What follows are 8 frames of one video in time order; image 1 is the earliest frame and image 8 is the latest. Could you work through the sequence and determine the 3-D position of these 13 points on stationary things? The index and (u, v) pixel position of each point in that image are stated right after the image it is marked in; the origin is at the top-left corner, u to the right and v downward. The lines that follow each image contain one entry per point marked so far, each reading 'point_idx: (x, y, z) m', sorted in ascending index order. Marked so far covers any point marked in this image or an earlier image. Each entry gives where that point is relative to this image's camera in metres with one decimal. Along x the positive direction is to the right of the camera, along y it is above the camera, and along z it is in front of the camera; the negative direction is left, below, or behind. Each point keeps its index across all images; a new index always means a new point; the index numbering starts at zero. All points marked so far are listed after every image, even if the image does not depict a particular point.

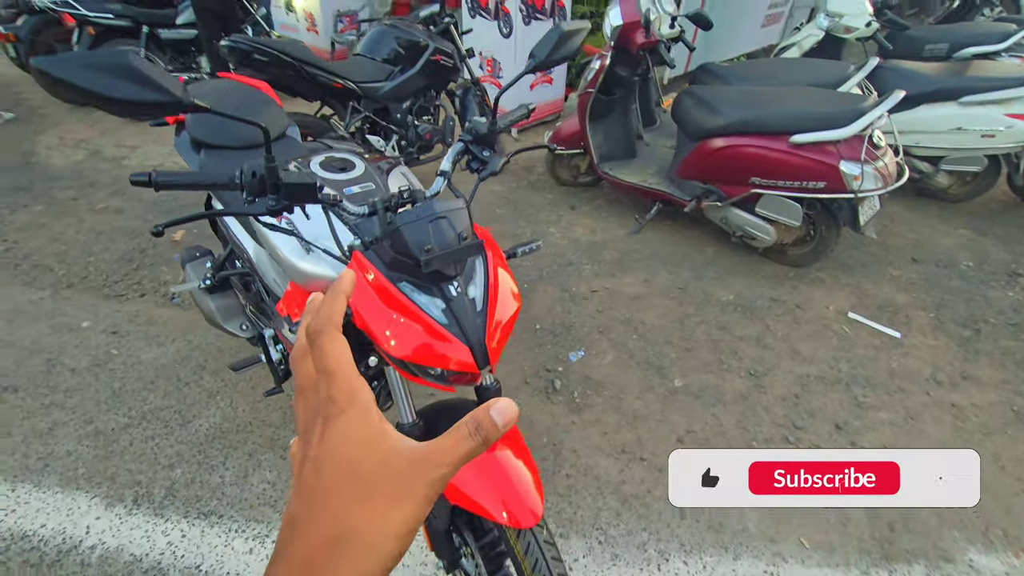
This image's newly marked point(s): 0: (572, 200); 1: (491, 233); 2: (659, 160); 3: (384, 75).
0: (+0.5, +0.7, +4.1) m
1: (-0.1, +0.4, +3.7) m
2: (+1.1, +0.9, +3.8) m
3: (-0.9, +1.5, +3.6) m
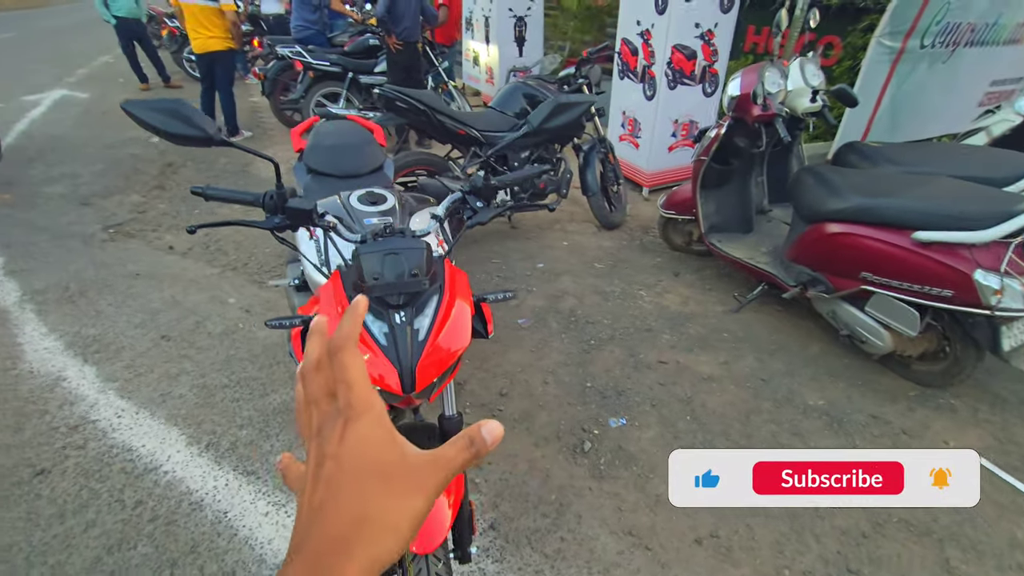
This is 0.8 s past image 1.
0: (+1.3, +0.2, +3.9) m
1: (+0.5, 0.0, +3.7) m
2: (+1.8, +0.3, +3.5) m
3: (0.0, +1.2, +3.9) m
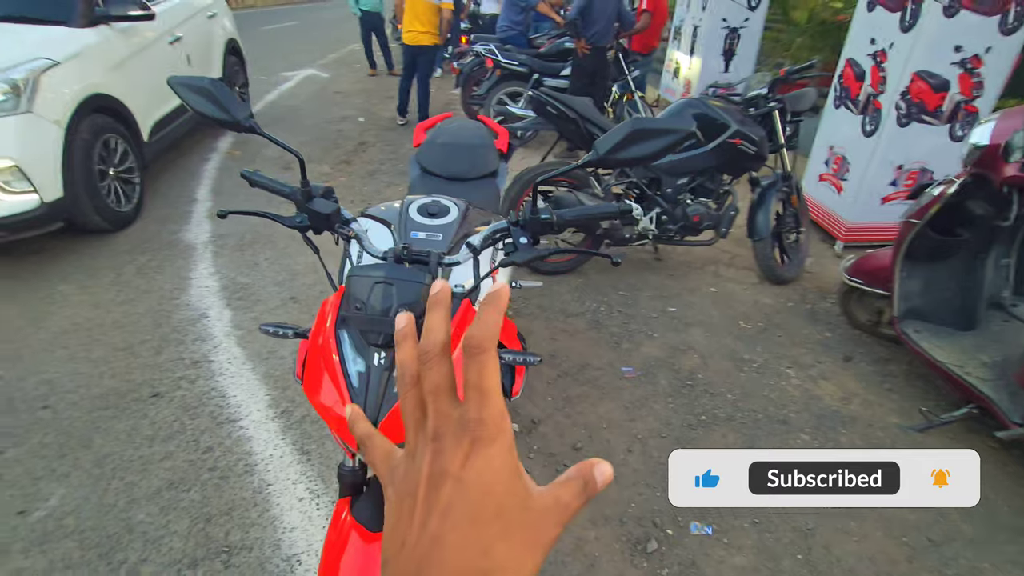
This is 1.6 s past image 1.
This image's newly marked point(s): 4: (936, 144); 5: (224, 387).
0: (+2.0, -0.4, +3.1) m
1: (+1.2, -0.3, +3.1) m
2: (+2.4, -0.3, +2.5) m
3: (+1.1, +1.0, +3.5) m
4: (+3.2, +1.1, +3.9) m
5: (-1.5, -0.5, +2.6) m
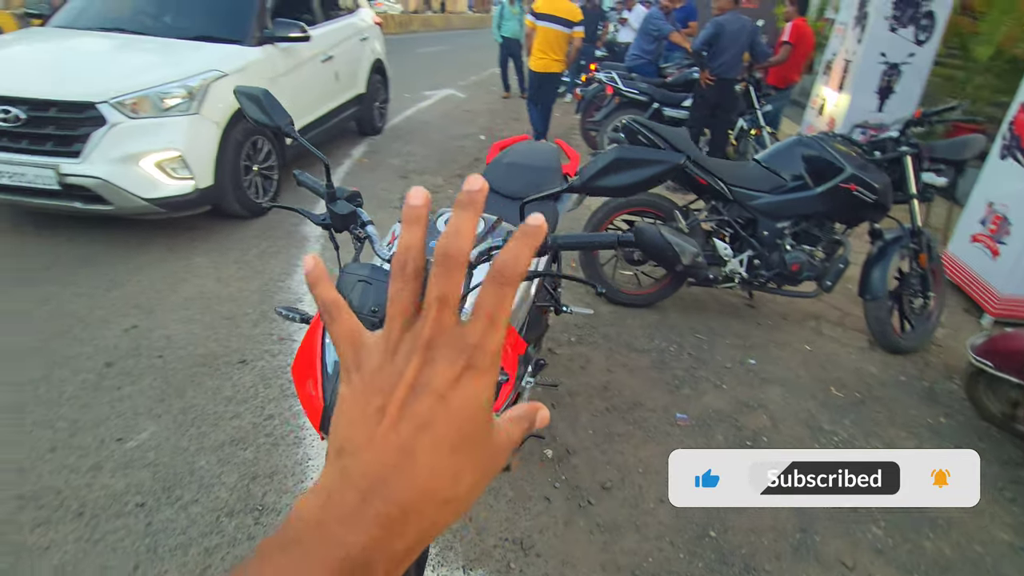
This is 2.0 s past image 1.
0: (+2.3, -0.8, +2.6) m
1: (+1.5, -0.6, +2.8) m
2: (+2.6, -0.7, +1.9) m
3: (+1.6, +0.6, +3.2) m
4: (+3.8, +0.5, +3.1) m
5: (-1.2, -0.4, +2.9) m
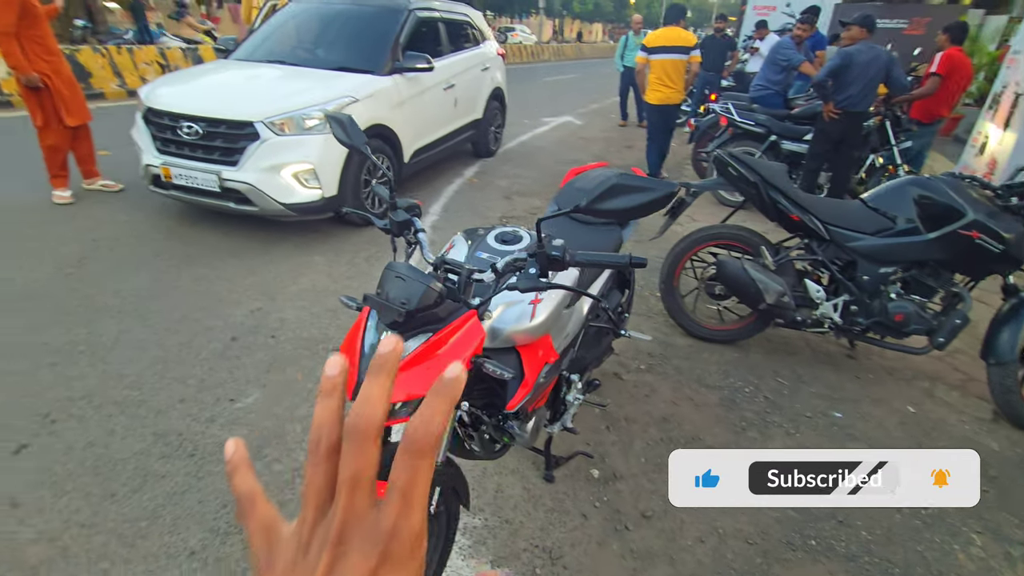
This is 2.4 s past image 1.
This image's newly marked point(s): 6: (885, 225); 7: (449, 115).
0: (+2.5, -1.1, +2.2) m
1: (+1.8, -0.9, +2.5) m
2: (+2.6, -1.0, +1.5) m
3: (+2.1, +0.3, +3.0) m
4: (+4.2, 0.0, +2.4) m
5: (-0.8, -0.4, +3.3) m
6: (+2.1, +0.4, +3.0) m
7: (-0.8, +2.1, +6.2) m
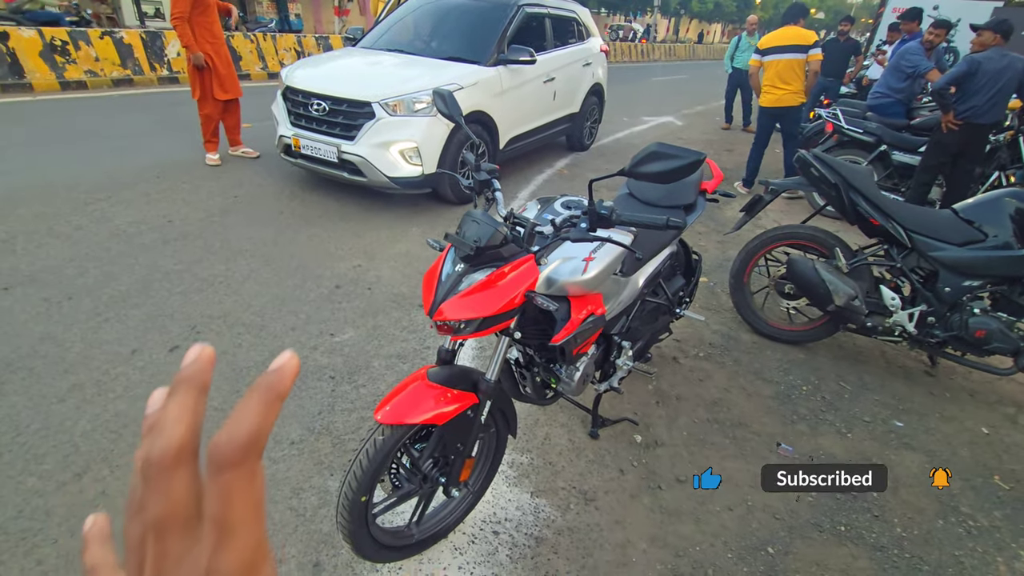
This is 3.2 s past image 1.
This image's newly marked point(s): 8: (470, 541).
0: (+2.6, -1.2, +2.0) m
1: (+2.0, -0.9, +2.5) m
2: (+2.7, -1.1, +1.3) m
3: (+2.5, +0.3, +2.9) m
4: (+4.5, -0.3, +2.0) m
5: (-0.4, -0.2, +3.6) m
6: (+2.6, +0.3, +2.8) m
7: (+0.4, +2.3, +6.5) m
8: (-0.2, -1.1, +2.1) m
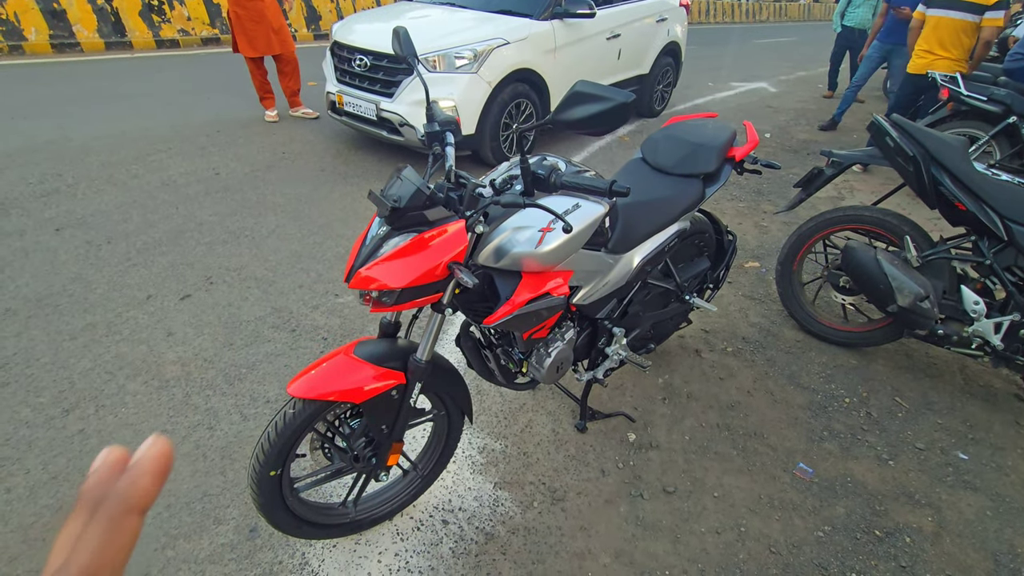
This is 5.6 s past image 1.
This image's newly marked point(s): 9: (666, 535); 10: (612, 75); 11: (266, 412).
0: (+2.4, -1.3, +1.5) m
1: (+1.9, -0.9, +2.0) m
2: (+2.3, -1.3, +0.8) m
3: (+2.5, +0.2, +2.2) m
4: (+4.2, -0.5, +1.1) m
5: (-0.3, 0.0, +3.4) m
6: (+2.5, +0.2, +2.2) m
7: (+1.1, +2.6, +6.0) m
8: (-0.4, -0.9, +2.0) m
9: (+0.6, -1.0, +2.0) m
10: (+1.2, +2.5, +6.1) m
11: (-1.2, -0.6, +2.4) m
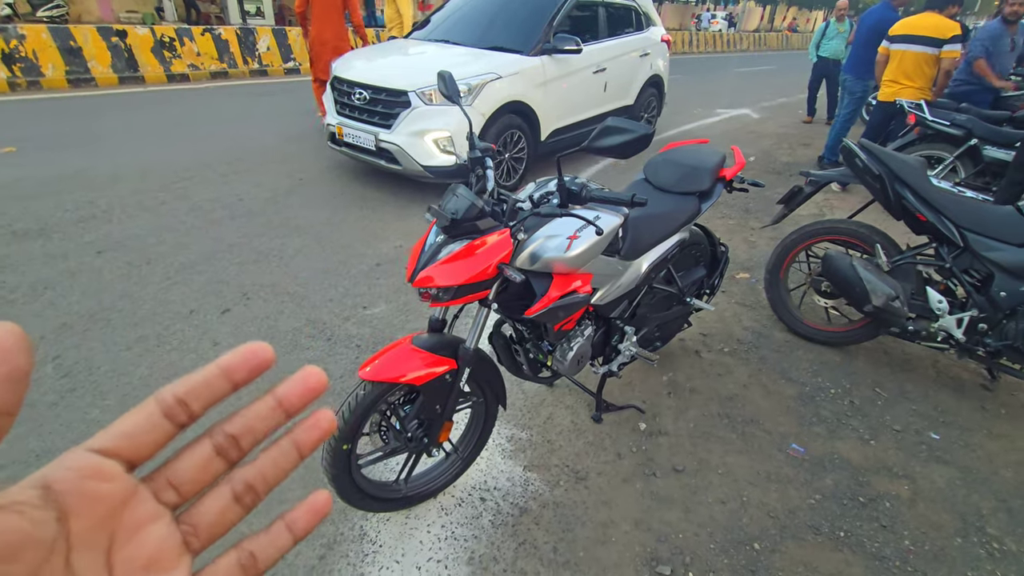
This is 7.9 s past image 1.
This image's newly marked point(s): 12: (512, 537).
0: (+2.5, -1.2, +1.8) m
1: (+2.0, -0.9, +2.3) m
2: (+2.4, -1.2, +1.1) m
3: (+2.6, +0.2, +2.6) m
4: (+4.4, -0.4, +1.5) m
5: (-0.2, -0.1, +3.7) m
6: (+2.6, +0.3, +2.6) m
7: (+1.1, +2.4, +6.5) m
8: (-0.2, -0.9, +2.2) m
9: (+0.7, -1.0, +2.2) m
10: (+1.2, +2.3, +6.6) m
11: (-1.0, -0.6, +2.7) m
12: (0.0, -1.0, +2.1) m
